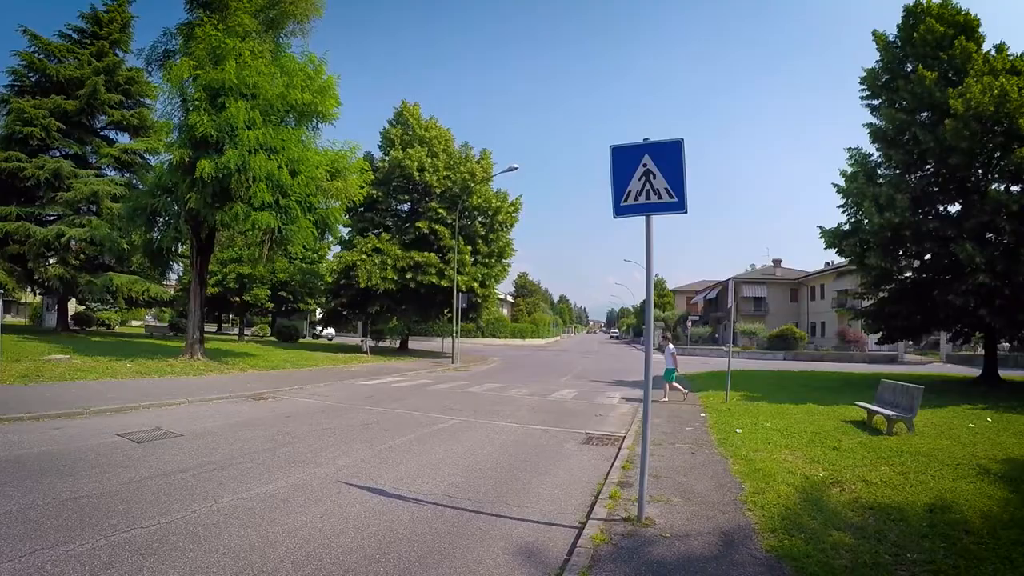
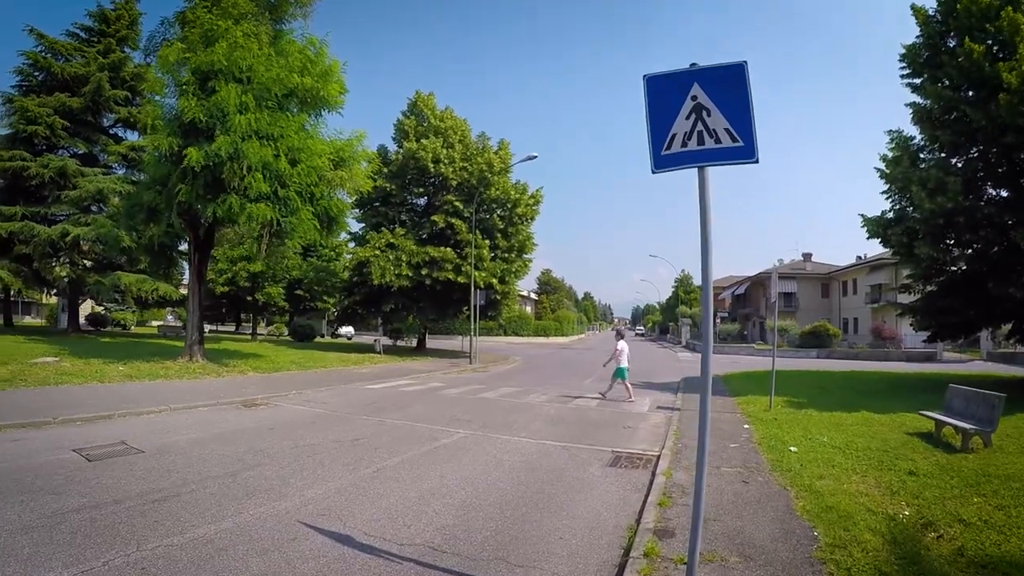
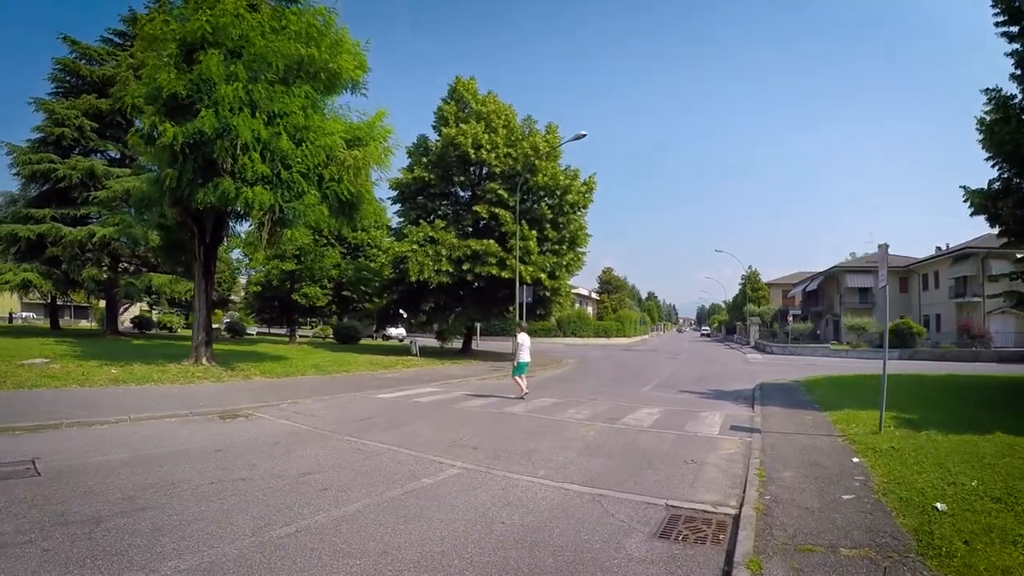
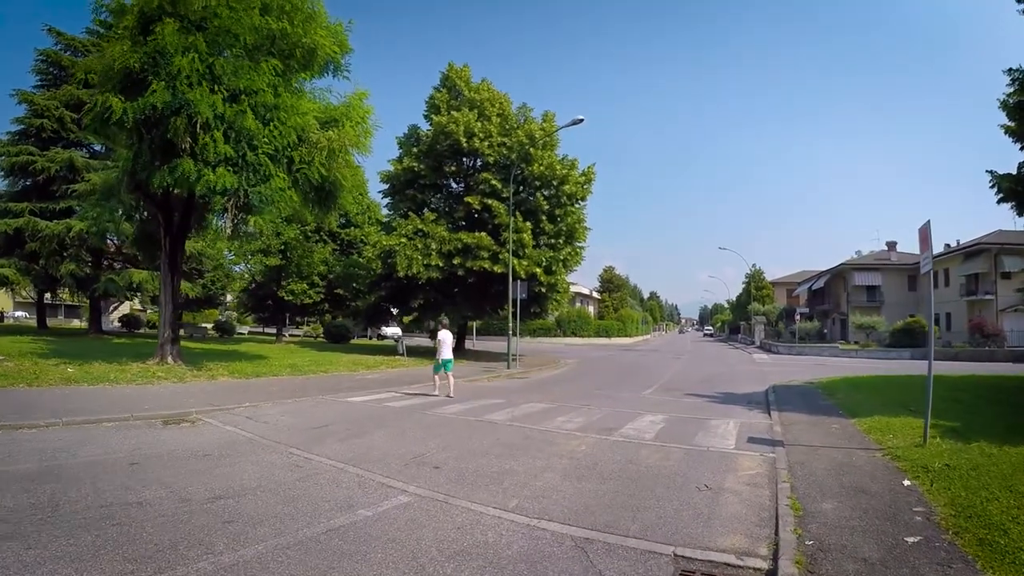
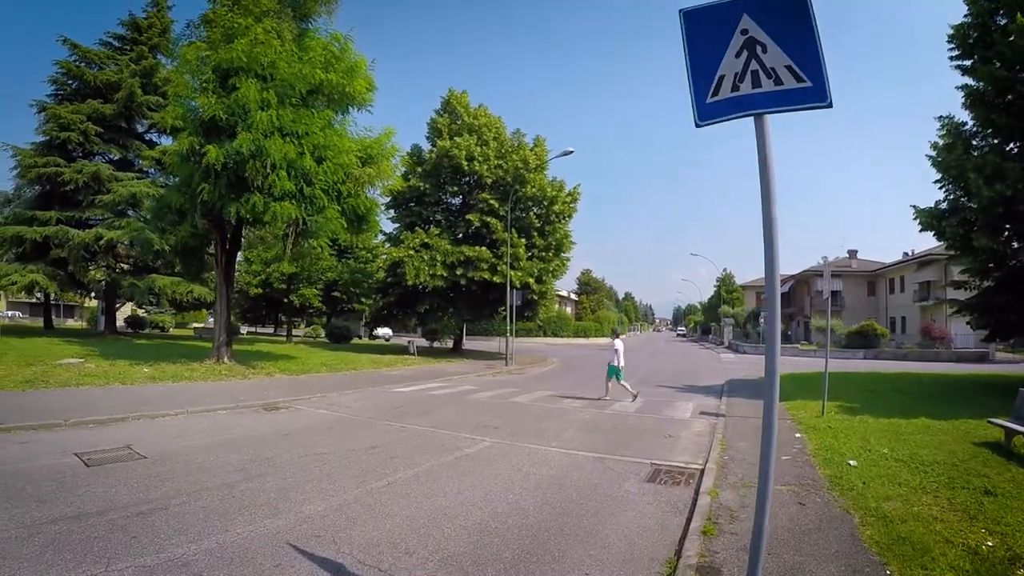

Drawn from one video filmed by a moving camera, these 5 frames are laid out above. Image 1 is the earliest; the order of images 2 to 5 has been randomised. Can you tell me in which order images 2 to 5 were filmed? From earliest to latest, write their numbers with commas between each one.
2, 5, 3, 4
